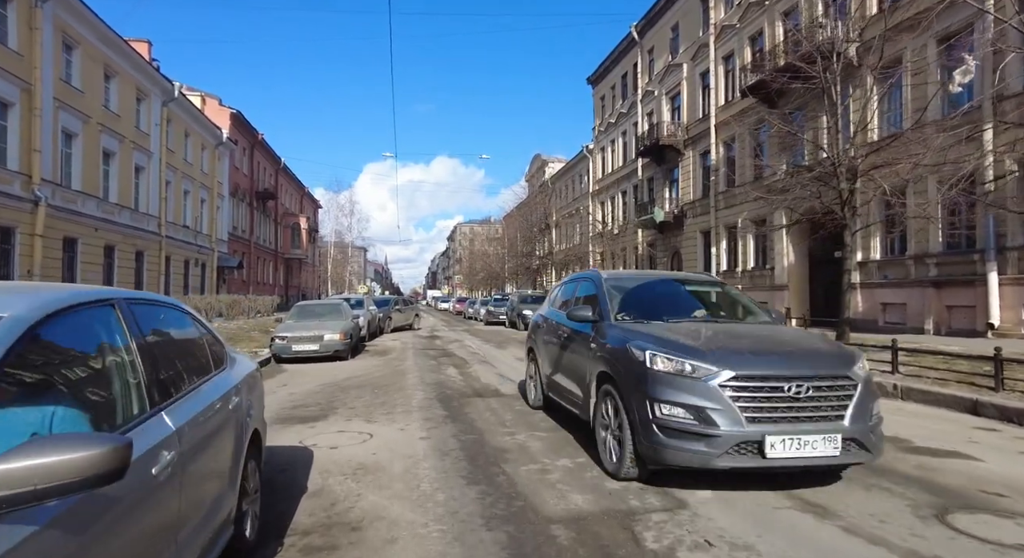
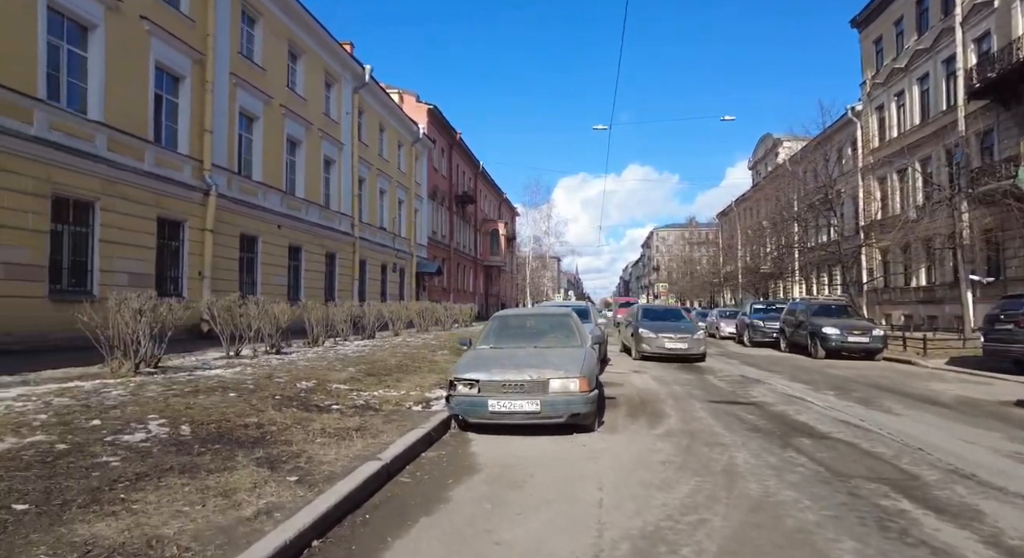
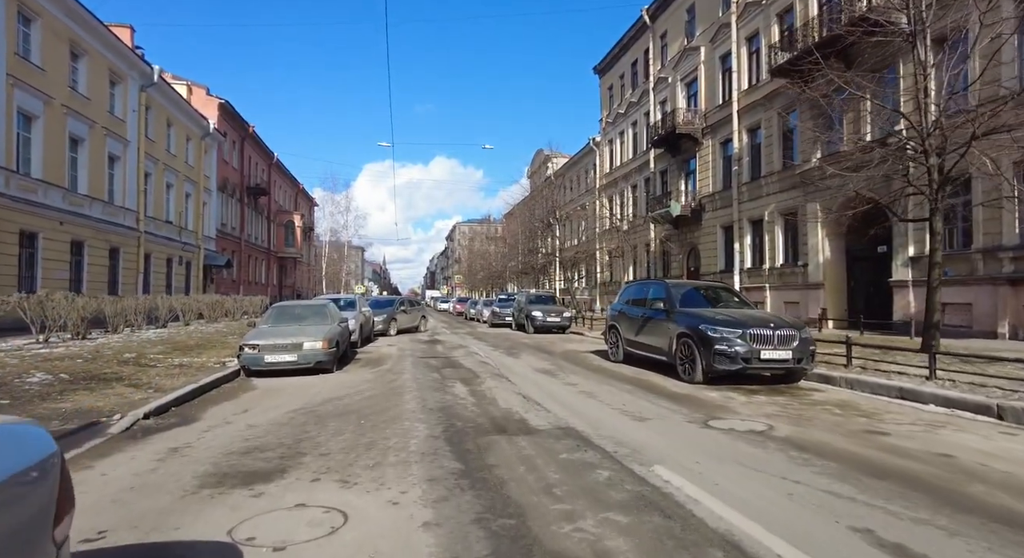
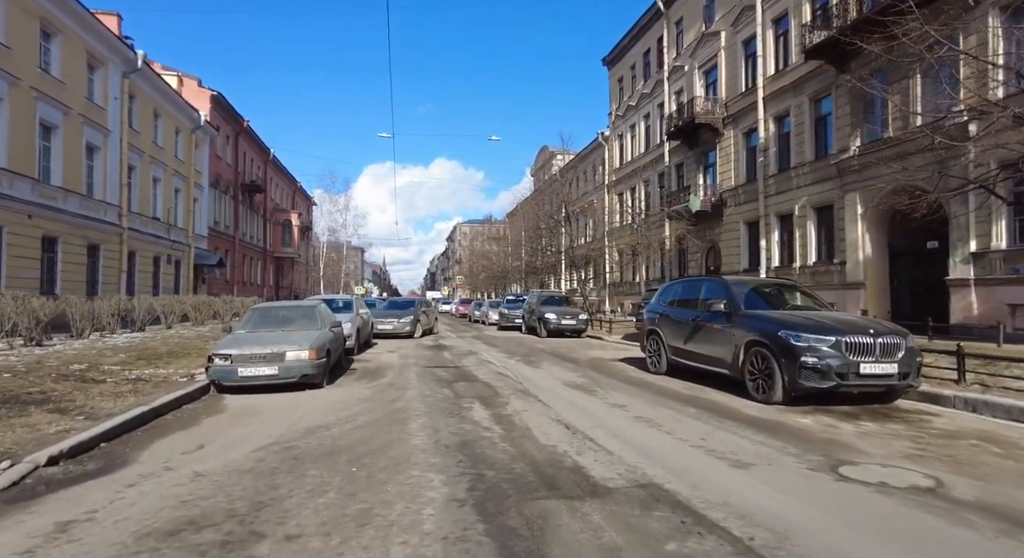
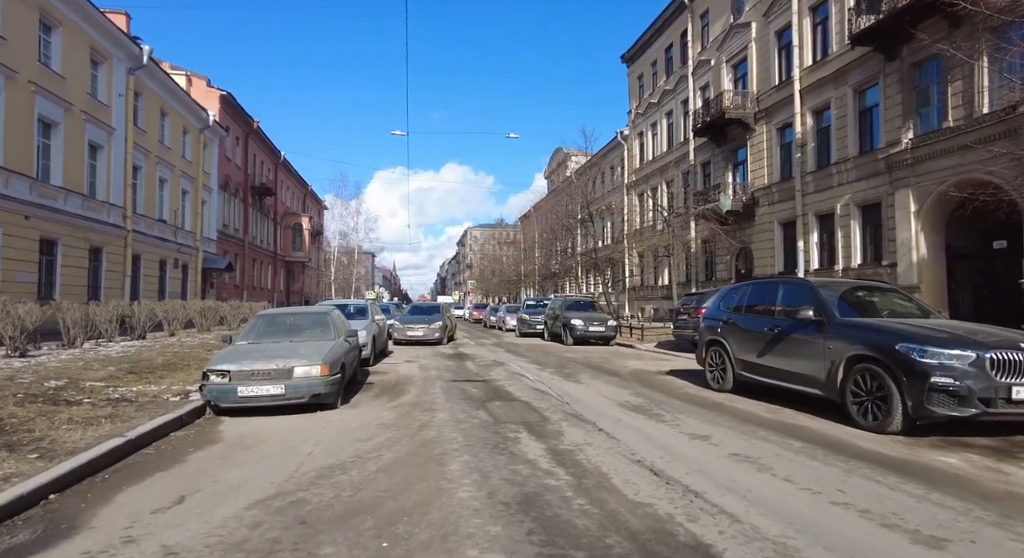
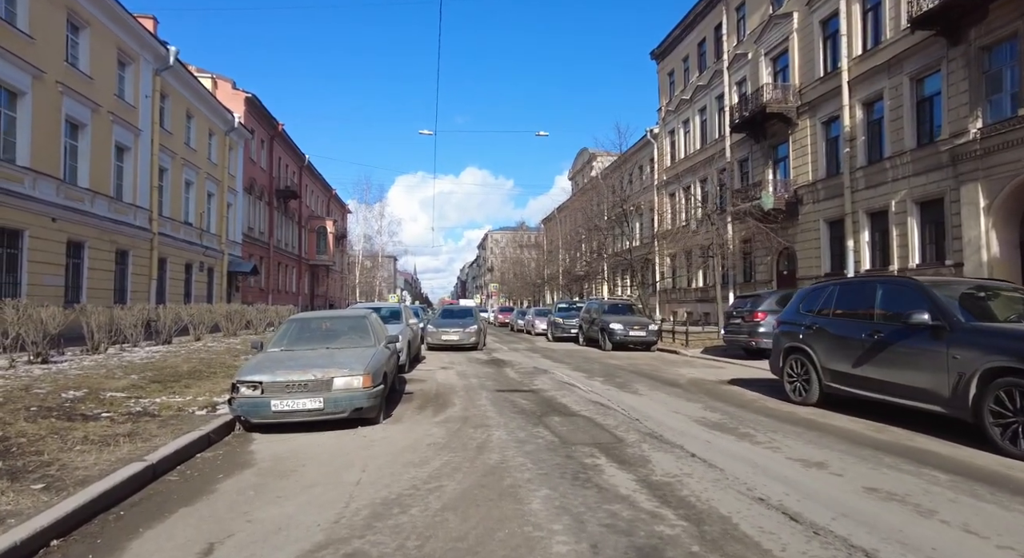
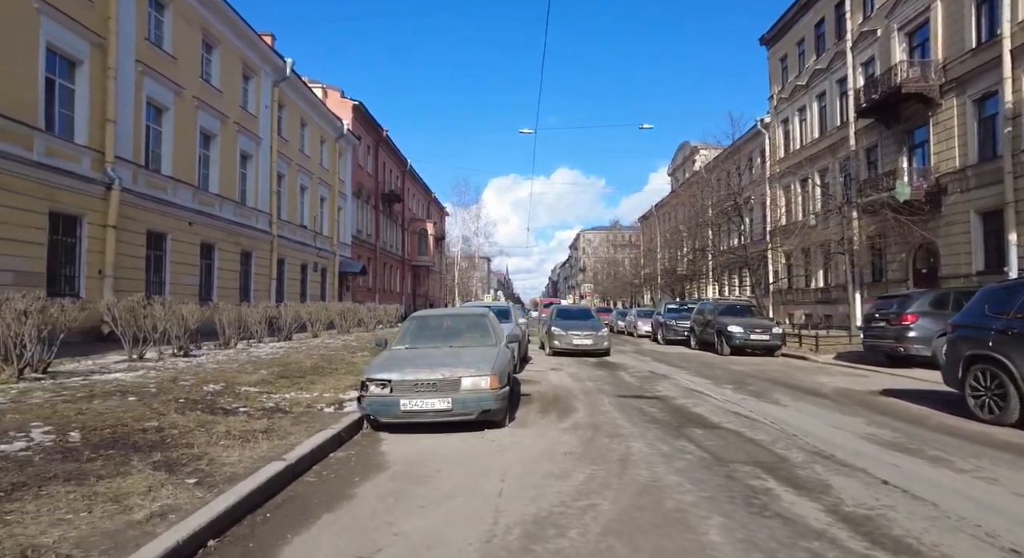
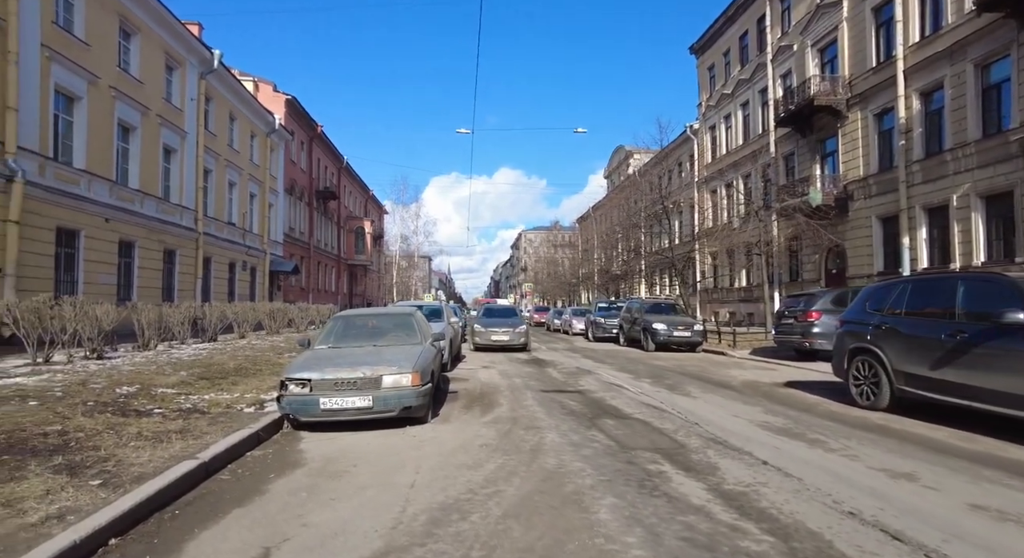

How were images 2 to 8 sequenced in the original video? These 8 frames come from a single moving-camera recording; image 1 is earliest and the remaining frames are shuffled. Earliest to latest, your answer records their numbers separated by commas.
3, 4, 5, 6, 8, 7, 2
